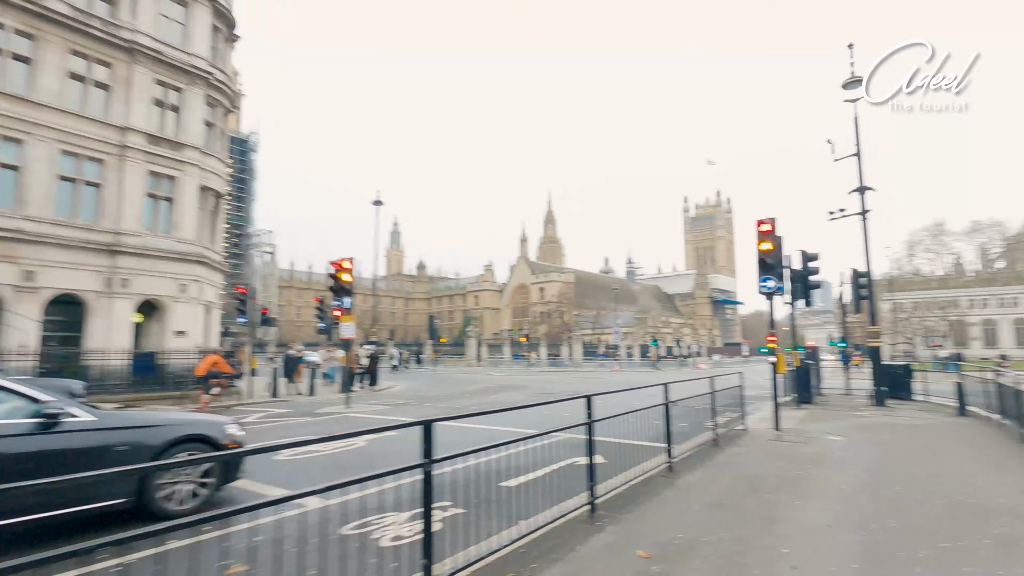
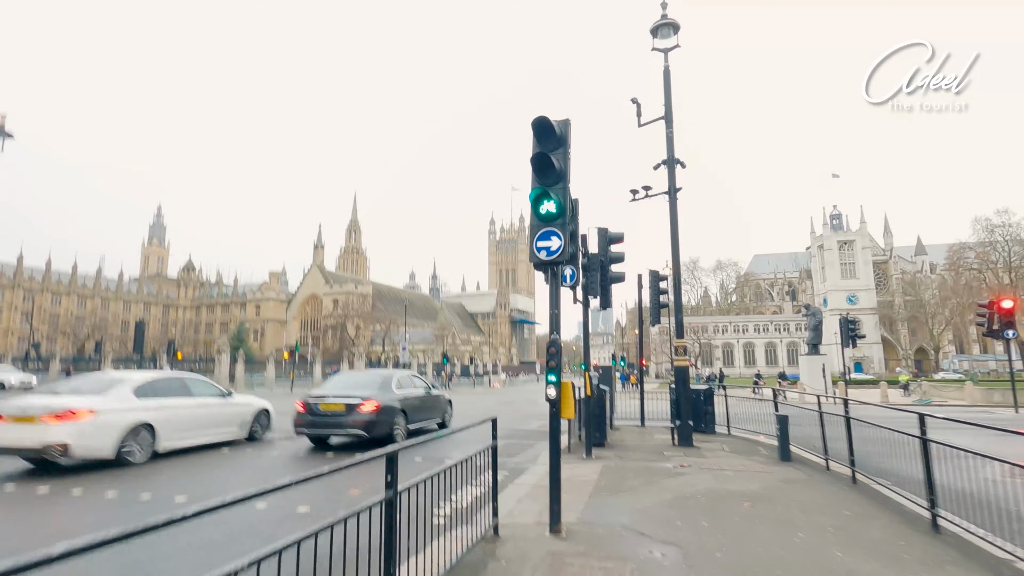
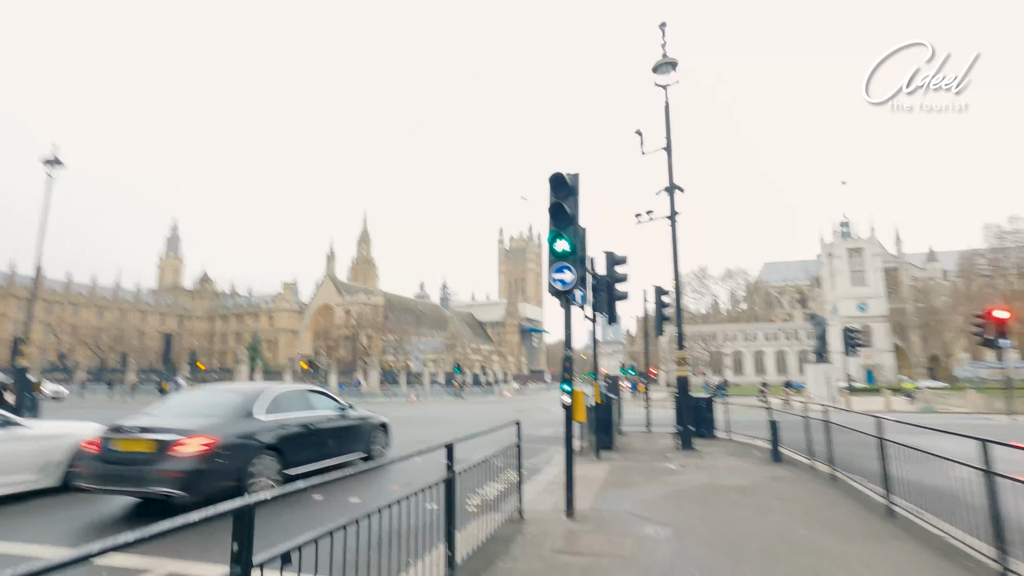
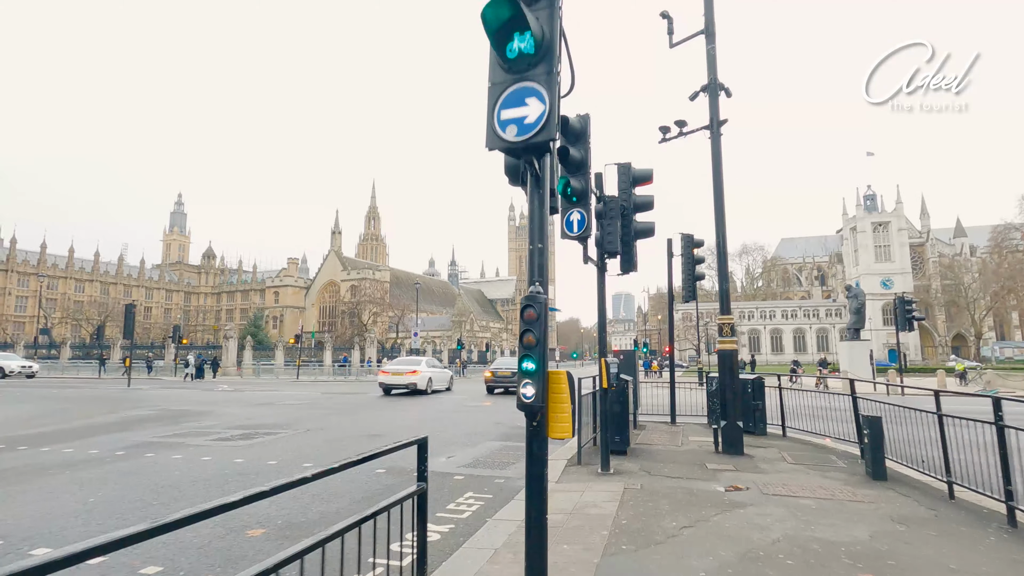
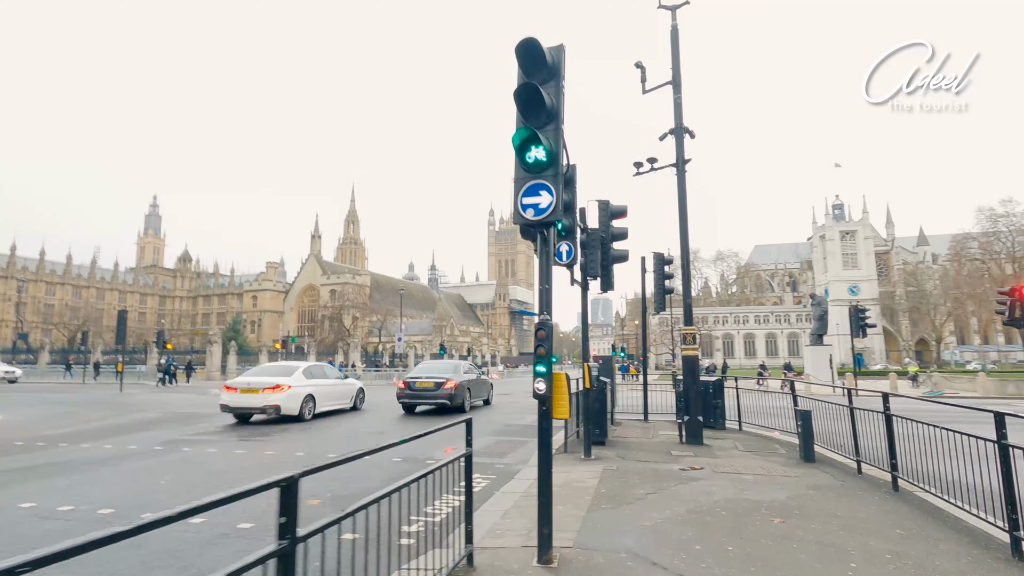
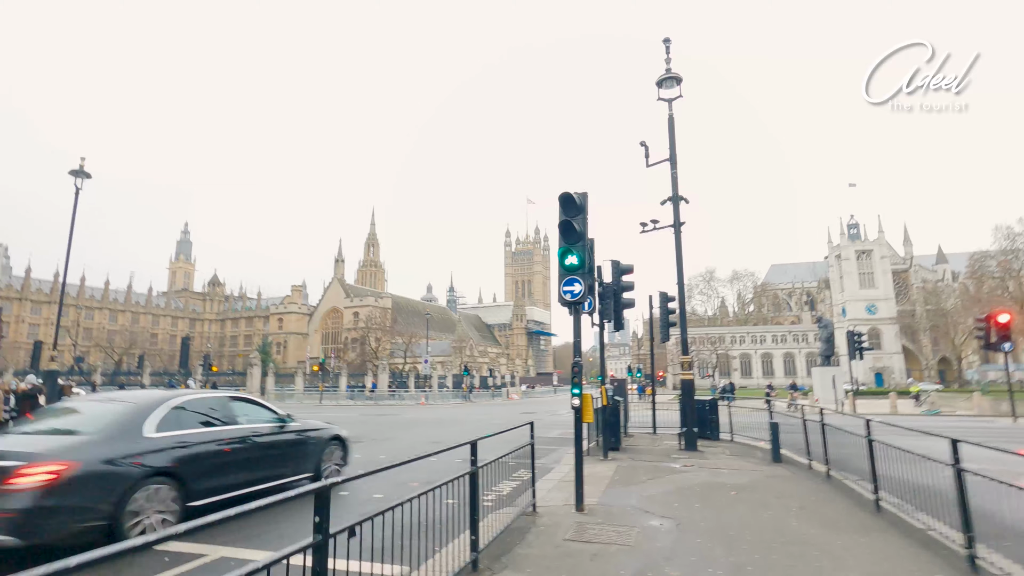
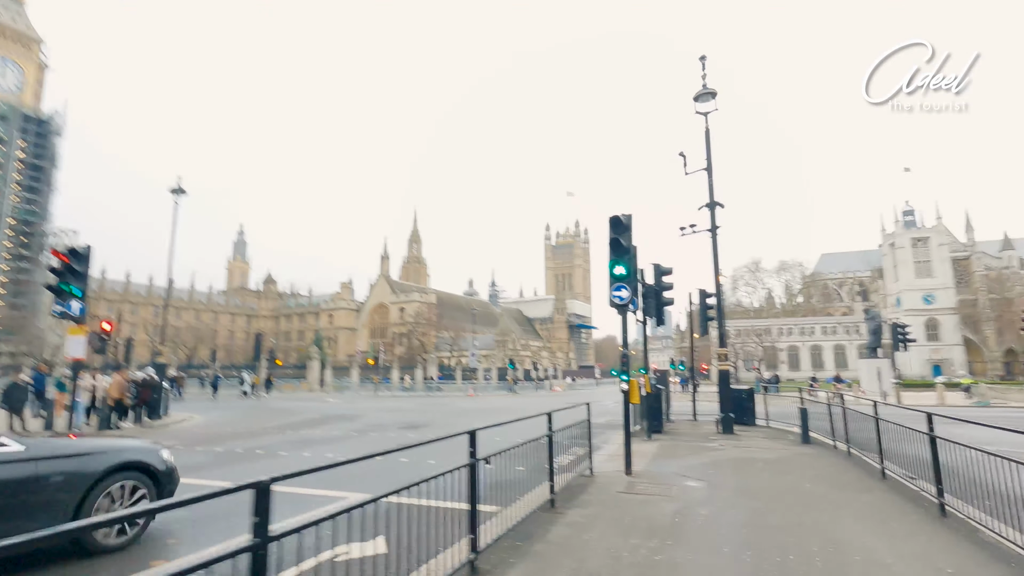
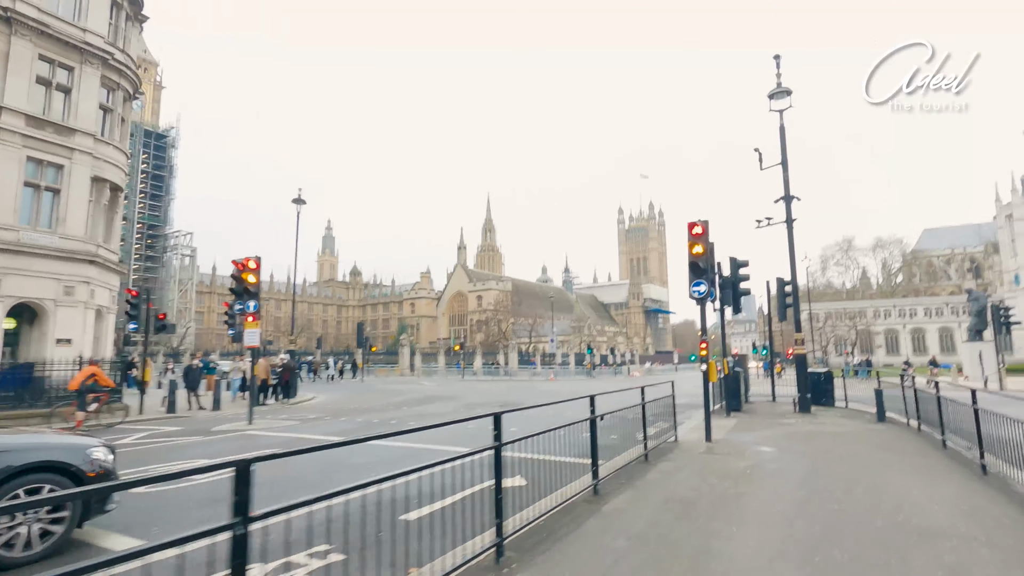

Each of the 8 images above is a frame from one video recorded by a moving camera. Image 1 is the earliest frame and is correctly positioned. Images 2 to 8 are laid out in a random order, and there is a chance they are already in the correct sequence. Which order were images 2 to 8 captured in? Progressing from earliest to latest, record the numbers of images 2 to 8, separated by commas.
8, 7, 6, 3, 2, 5, 4
